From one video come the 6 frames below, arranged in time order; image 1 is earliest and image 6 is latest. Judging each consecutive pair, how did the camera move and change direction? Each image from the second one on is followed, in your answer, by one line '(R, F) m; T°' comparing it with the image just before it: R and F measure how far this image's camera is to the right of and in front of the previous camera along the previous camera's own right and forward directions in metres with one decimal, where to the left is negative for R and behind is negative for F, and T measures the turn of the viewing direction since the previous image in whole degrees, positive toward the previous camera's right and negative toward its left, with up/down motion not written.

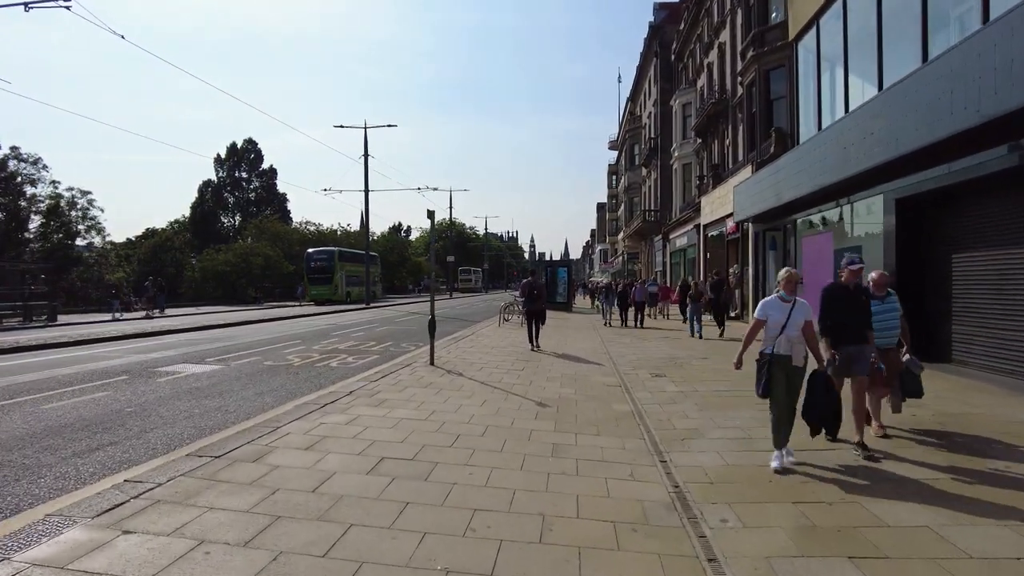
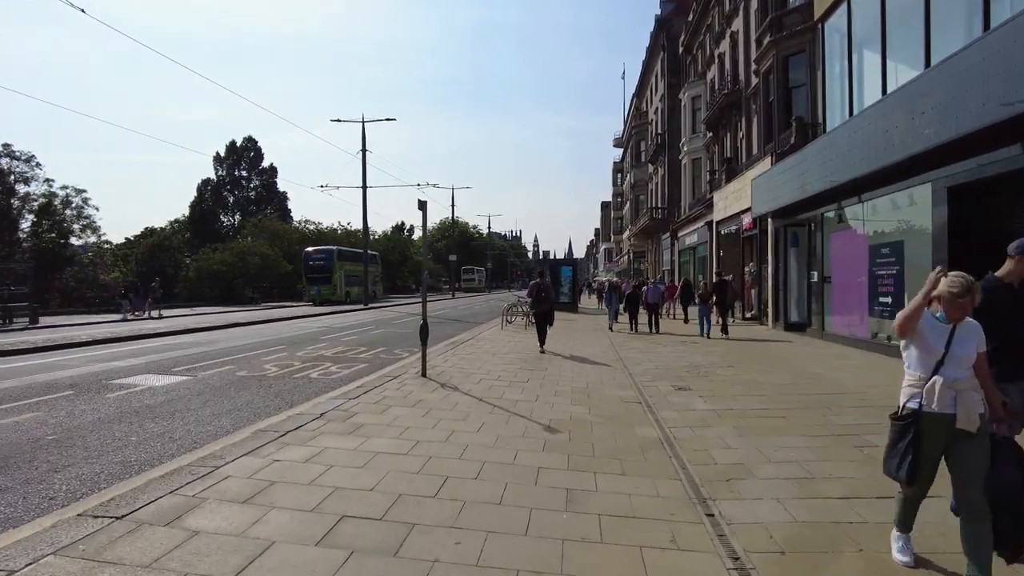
(0.0, +1.3) m; 0°
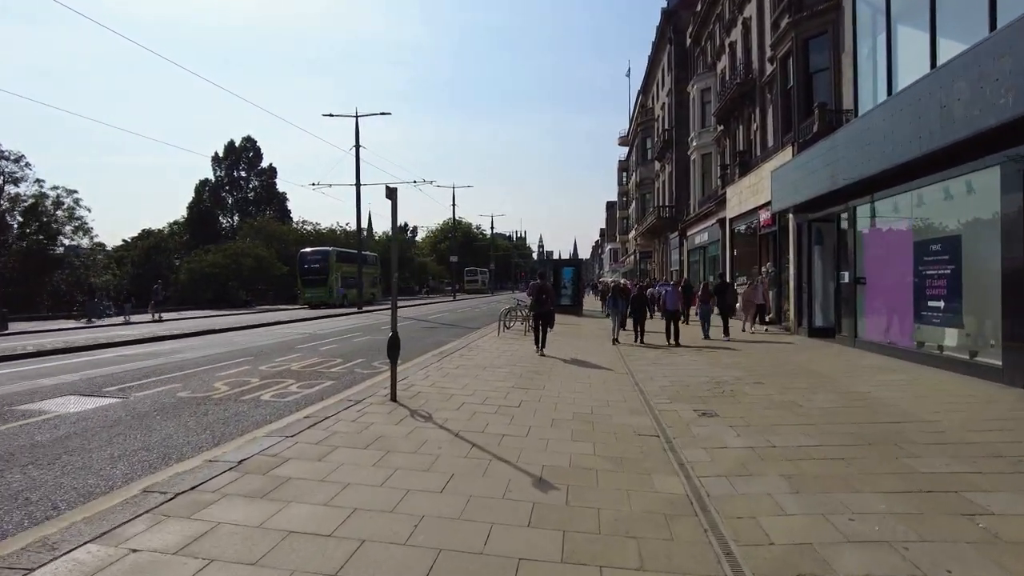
(+0.2, +1.7) m; 0°
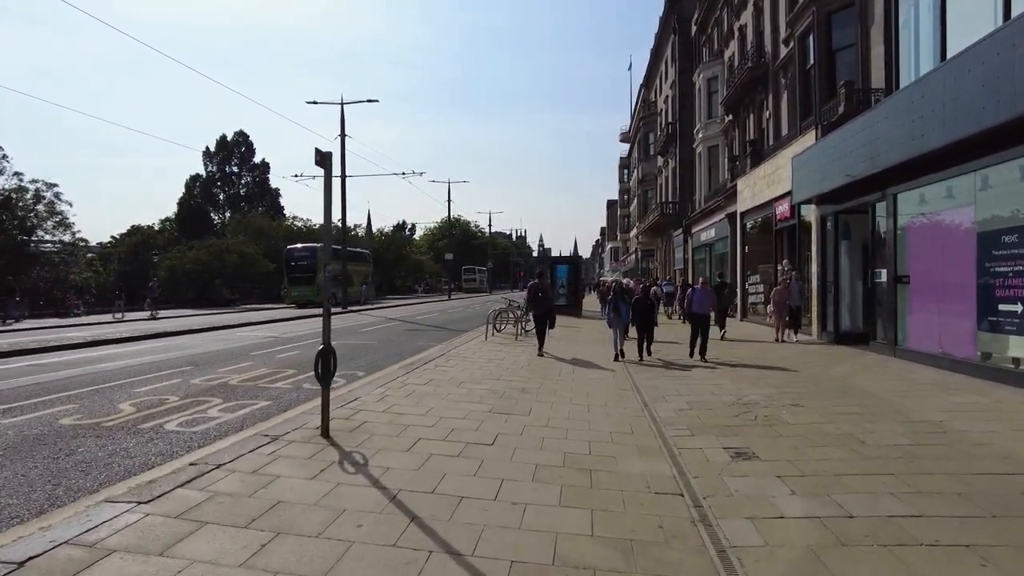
(+0.3, +2.0) m; 0°
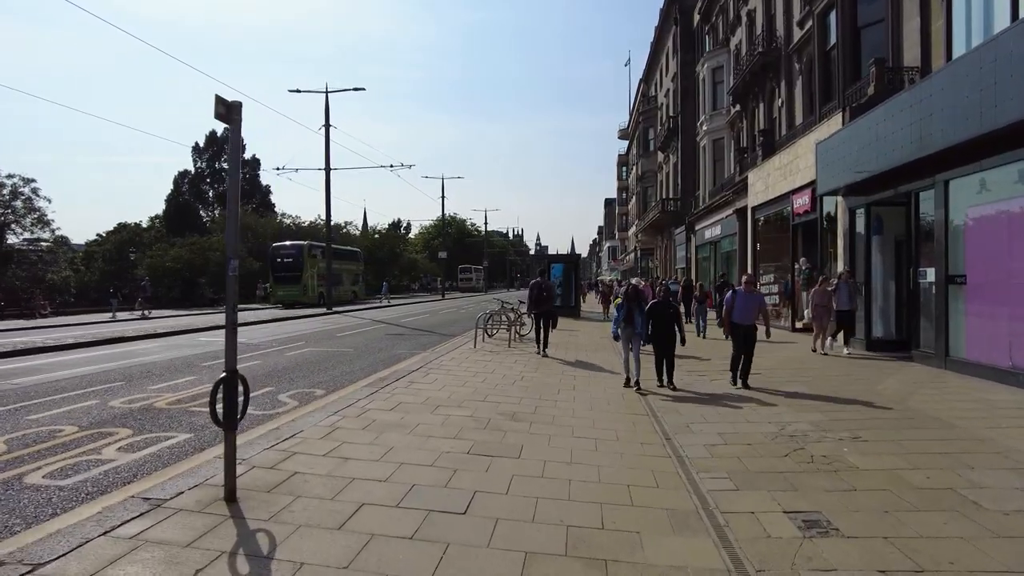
(+0.1, +1.7) m; 0°
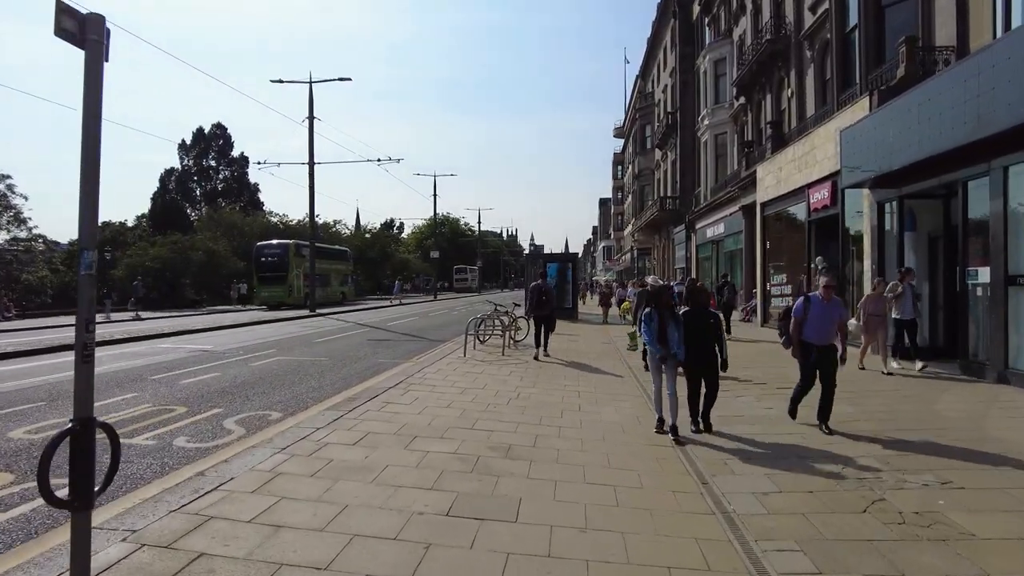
(0.0, +1.4) m; +1°
